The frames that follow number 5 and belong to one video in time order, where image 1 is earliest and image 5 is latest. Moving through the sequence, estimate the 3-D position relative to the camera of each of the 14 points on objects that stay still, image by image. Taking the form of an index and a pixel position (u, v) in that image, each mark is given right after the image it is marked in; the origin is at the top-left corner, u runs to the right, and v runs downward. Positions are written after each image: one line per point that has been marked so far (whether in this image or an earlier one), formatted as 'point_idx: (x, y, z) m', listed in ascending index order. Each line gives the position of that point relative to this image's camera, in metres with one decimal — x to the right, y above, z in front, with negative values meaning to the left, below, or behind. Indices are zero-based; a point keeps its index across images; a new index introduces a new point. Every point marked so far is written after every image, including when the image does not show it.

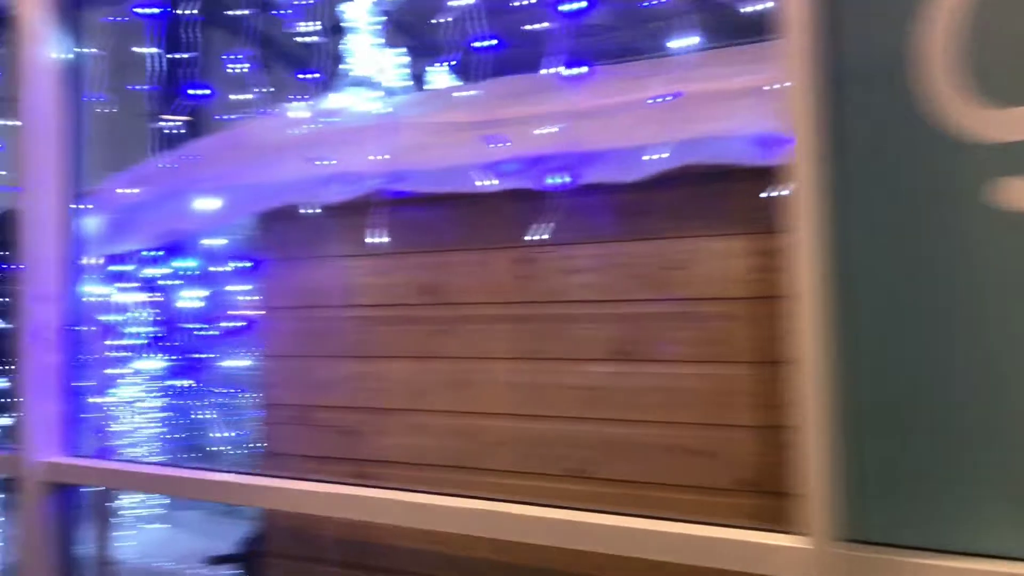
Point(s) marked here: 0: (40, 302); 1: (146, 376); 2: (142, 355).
0: (-0.9, 0.0, +1.6) m
1: (-0.7, -0.2, +1.8) m
2: (-0.7, -0.1, +1.8) m
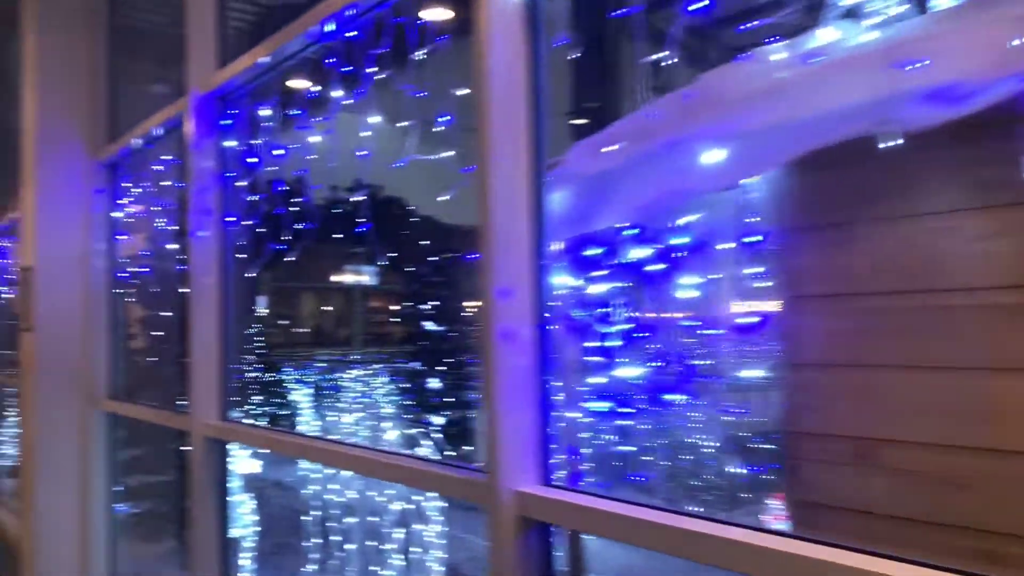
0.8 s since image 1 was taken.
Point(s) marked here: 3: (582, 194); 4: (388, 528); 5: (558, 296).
0: (0.0, 0.0, +1.3) m
1: (+0.2, -0.2, +1.4) m
2: (+0.2, -0.1, +1.4) m
3: (+0.1, +0.1, +1.4) m
4: (-0.3, -0.6, +2.2) m
5: (+0.1, 0.0, +1.4) m
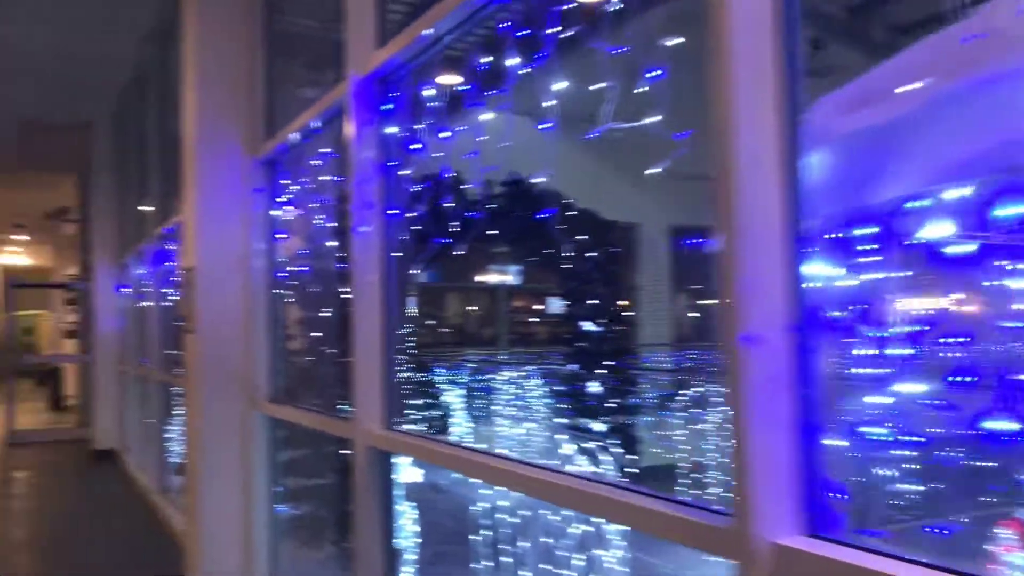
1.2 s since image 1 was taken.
0: (+0.3, 0.0, +1.0) m
1: (+0.5, -0.1, +1.1) m
2: (+0.5, -0.1, +1.1) m
3: (+0.4, +0.2, +1.1) m
4: (+0.1, -0.6, +2.0) m
5: (+0.4, 0.0, +1.1) m
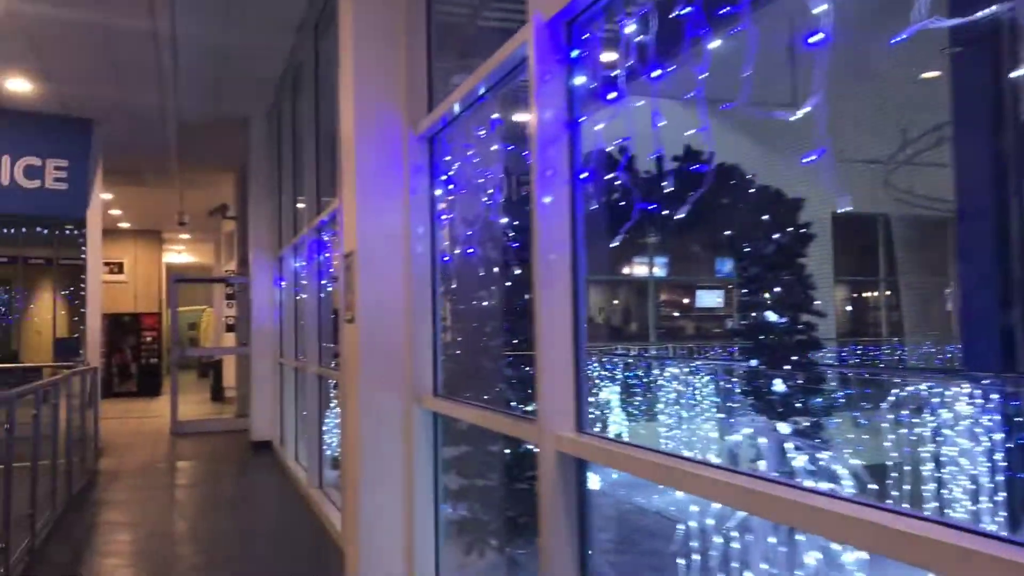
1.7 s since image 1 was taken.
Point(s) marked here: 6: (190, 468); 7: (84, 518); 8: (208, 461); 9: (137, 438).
0: (+0.5, 0.0, +0.6) m
1: (+0.7, -0.1, +0.6) m
2: (+0.7, -0.1, +0.6) m
3: (+0.7, +0.2, +0.7) m
4: (+0.5, -0.5, +1.6) m
5: (+0.6, 0.0, +0.7) m
6: (-2.6, -1.5, +7.3) m
7: (-2.6, -1.4, +5.5) m
8: (-2.6, -1.5, +7.7) m
9: (-3.8, -1.5, +9.2) m
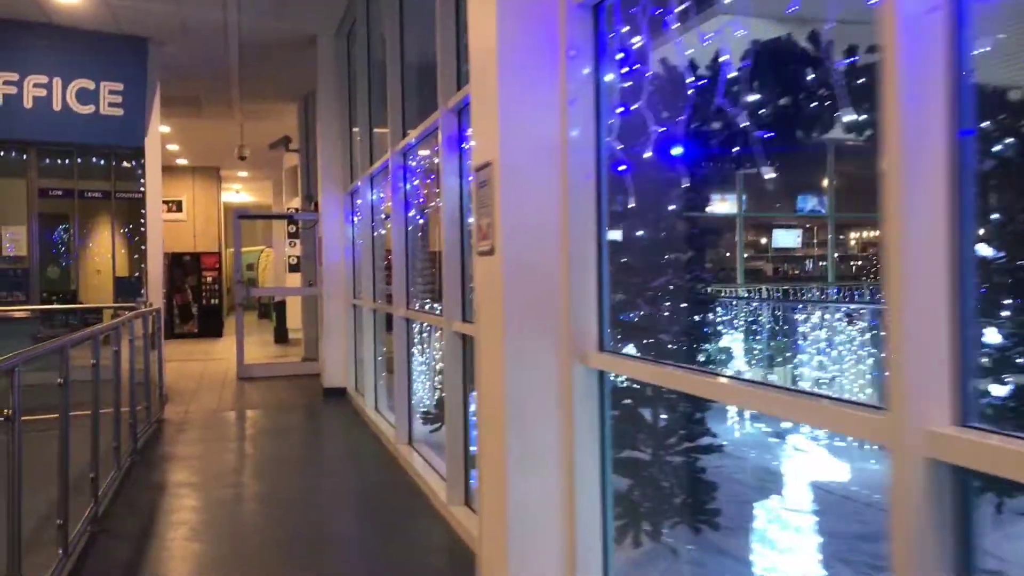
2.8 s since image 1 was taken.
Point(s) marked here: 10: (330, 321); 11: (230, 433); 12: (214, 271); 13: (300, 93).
0: (+0.9, +0.1, -0.2) m
1: (+1.1, 0.0, -0.2) m
2: (+1.1, 0.0, -0.2) m
3: (+1.0, +0.2, -0.2) m
4: (+0.9, -0.4, +0.8) m
5: (+1.0, +0.1, -0.1) m
6: (-1.9, -1.0, +6.8) m
7: (-2.0, -1.0, +5.0) m
8: (-1.8, -1.0, +7.1) m
9: (-3.0, -0.9, +8.7) m
10: (-1.5, -0.3, +7.7) m
11: (-1.9, -1.0, +6.2) m
12: (-5.0, +0.3, +15.1) m
13: (-2.2, +2.1, +9.6) m
